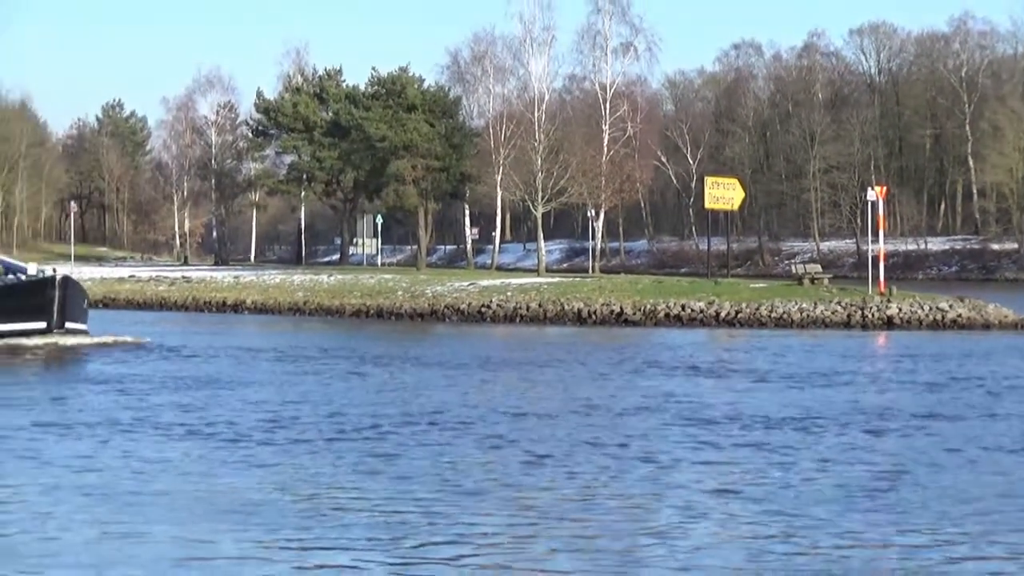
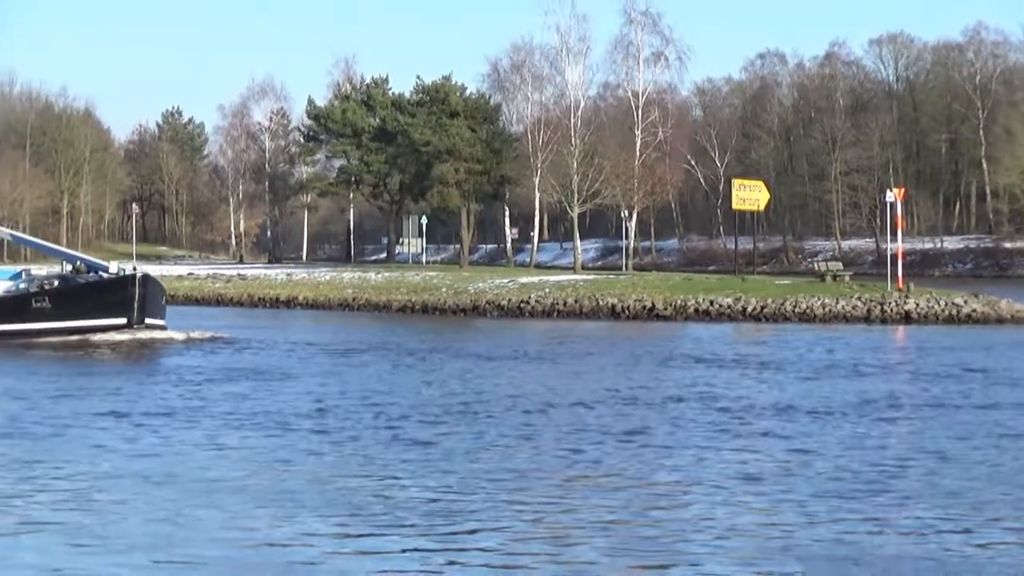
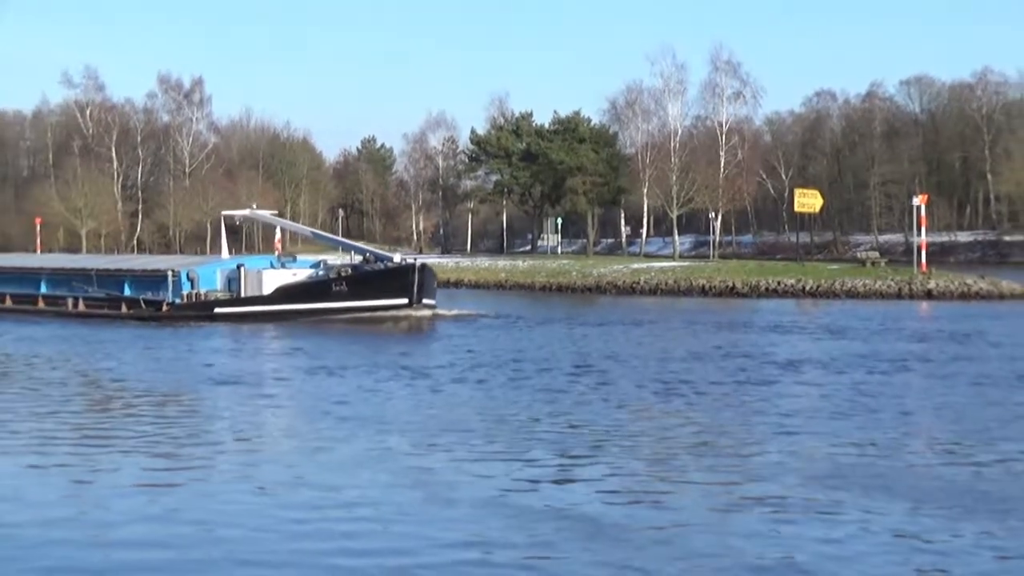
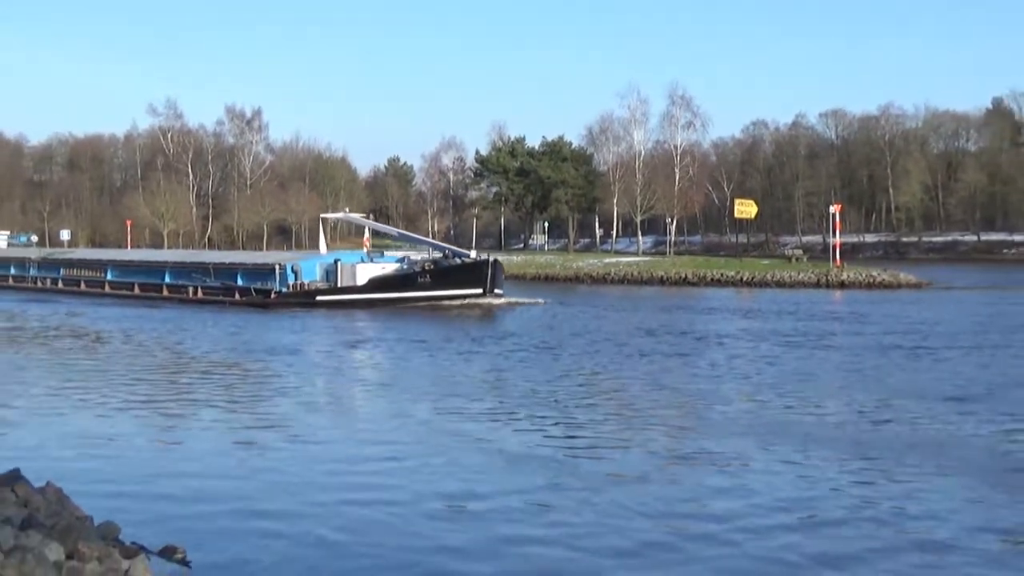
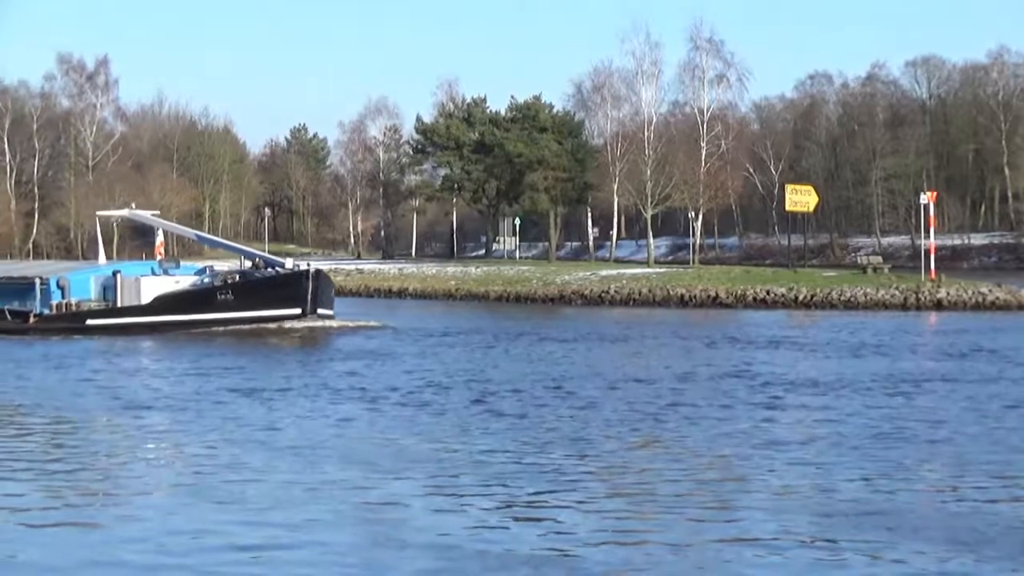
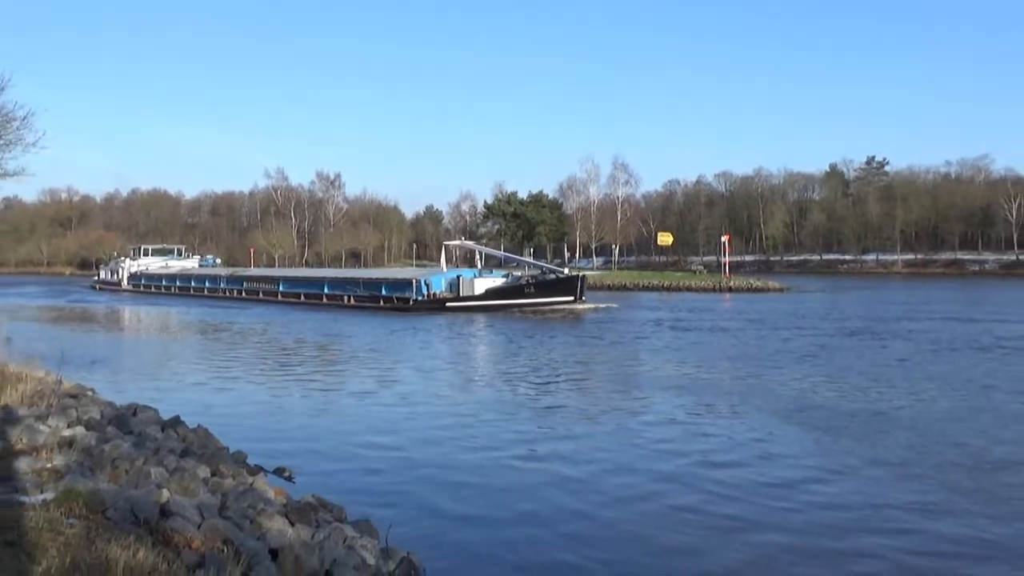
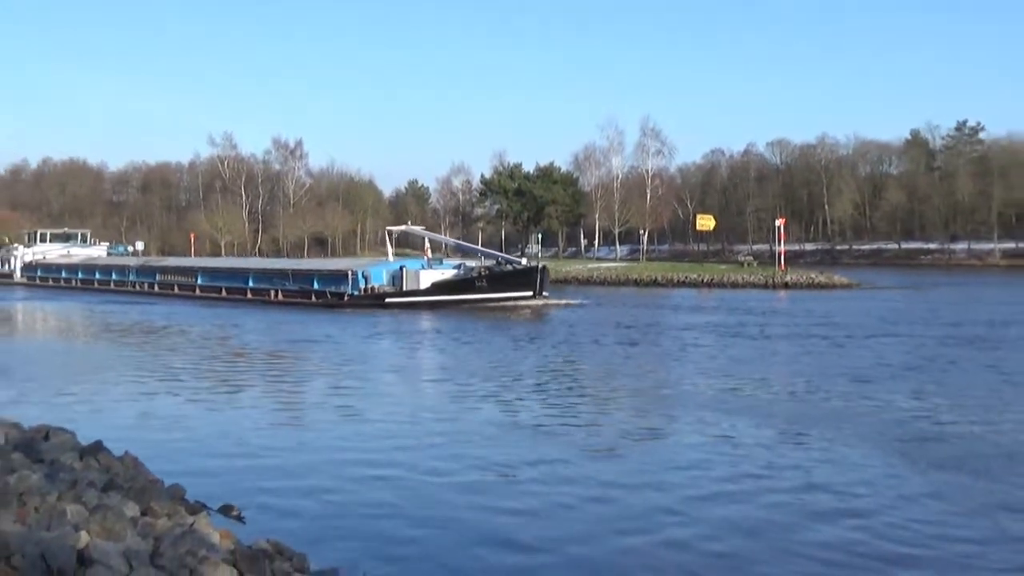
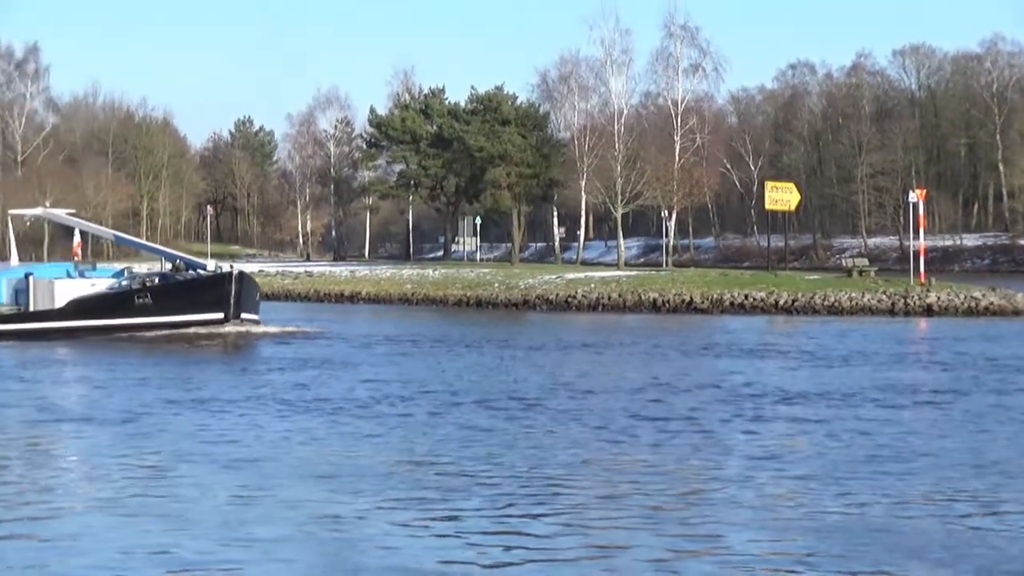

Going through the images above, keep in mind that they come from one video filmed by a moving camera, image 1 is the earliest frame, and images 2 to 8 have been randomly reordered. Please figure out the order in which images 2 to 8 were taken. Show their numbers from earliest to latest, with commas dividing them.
2, 8, 5, 3, 4, 7, 6
